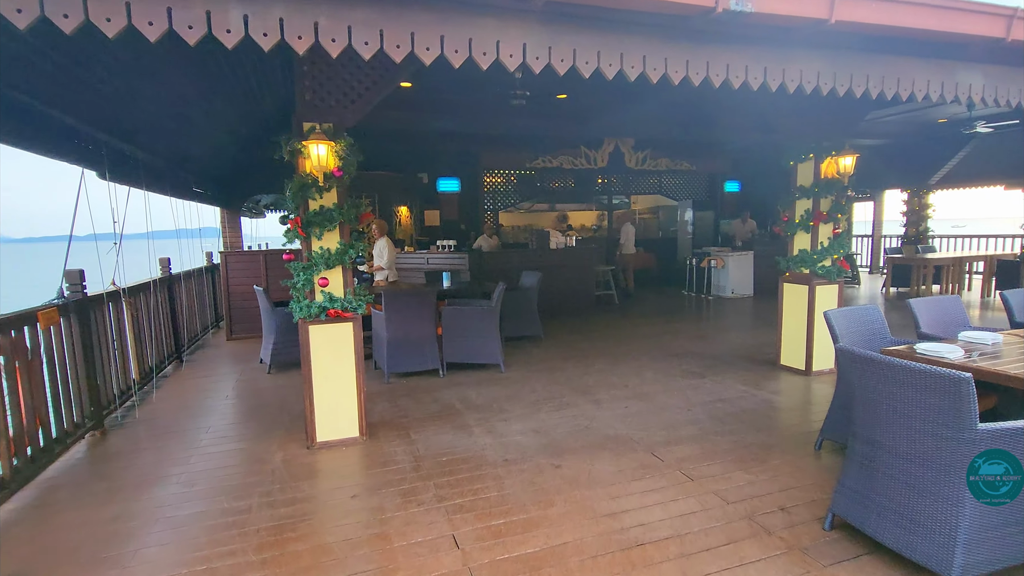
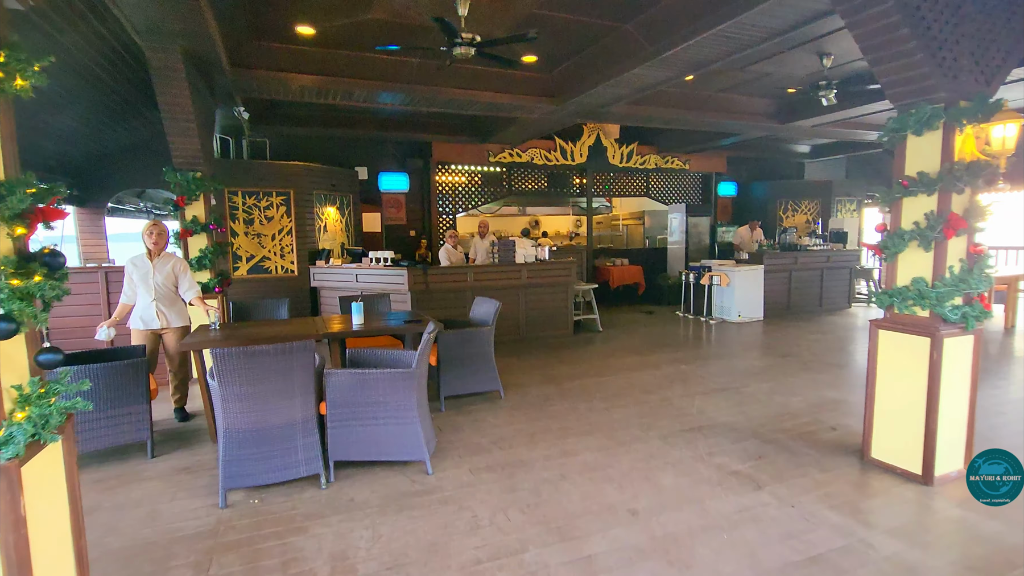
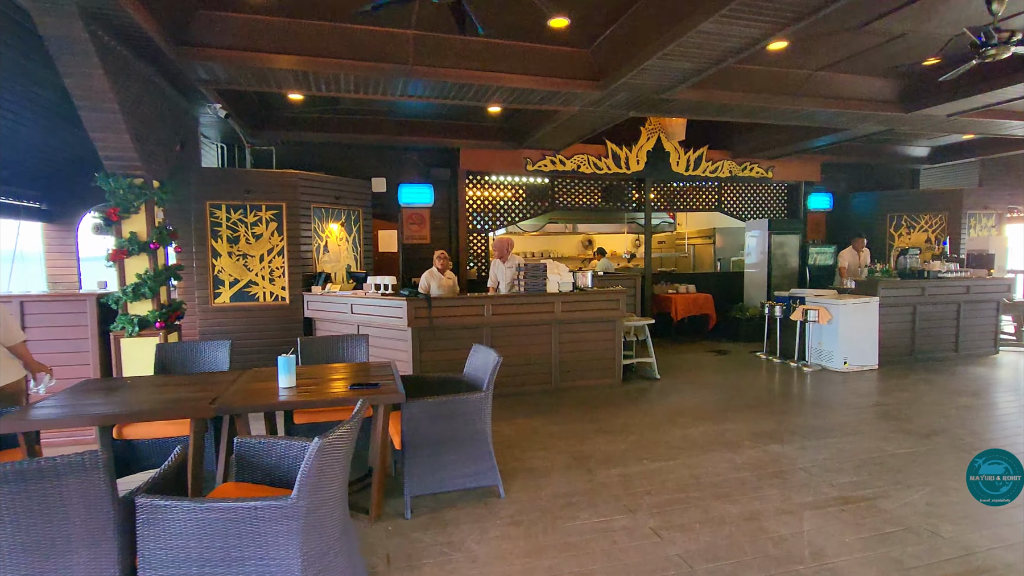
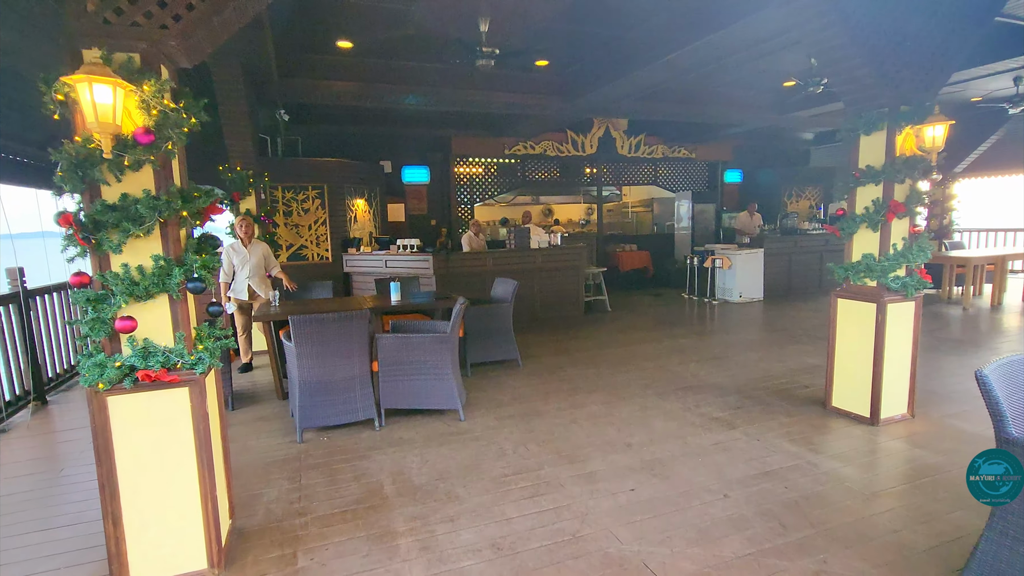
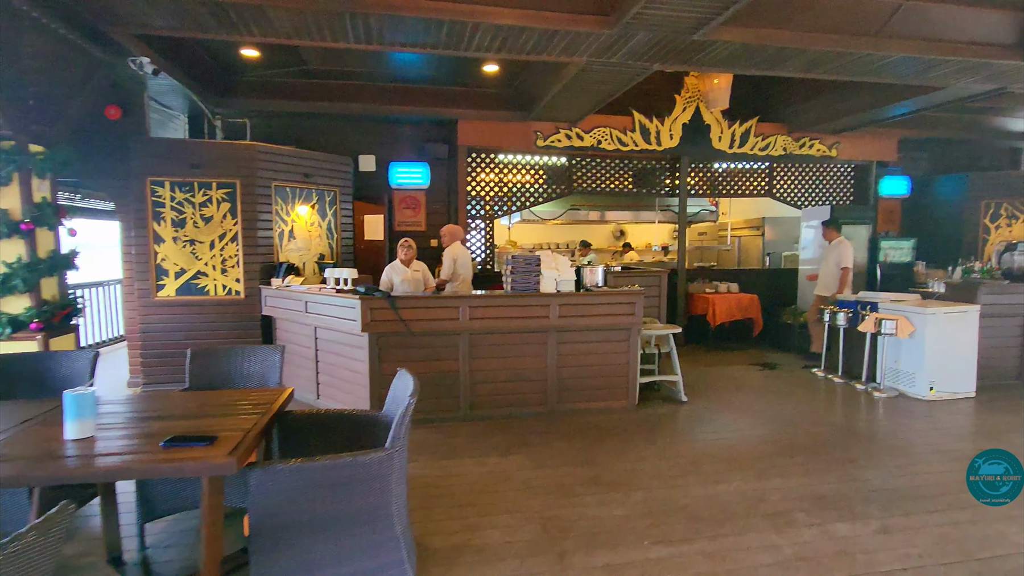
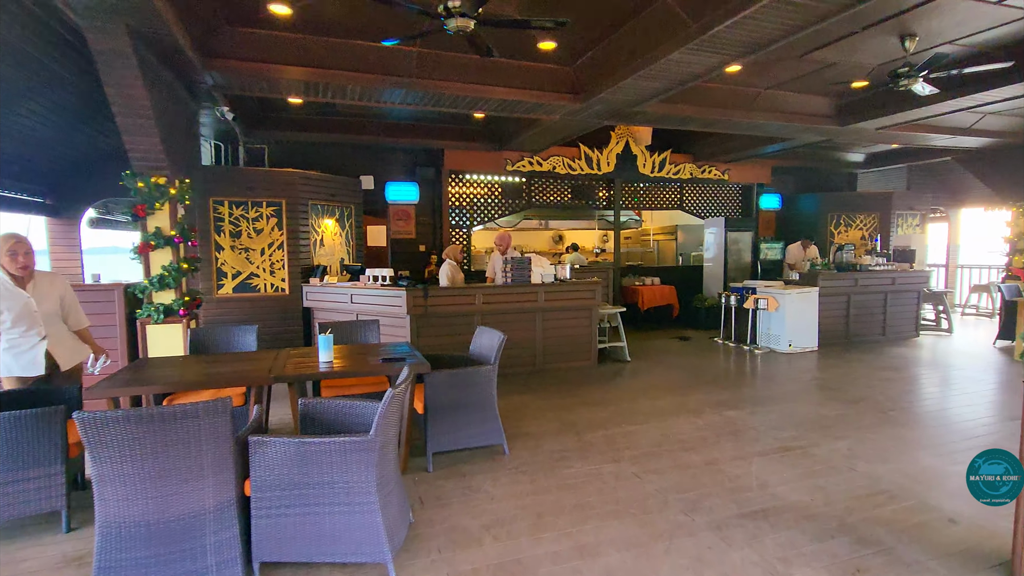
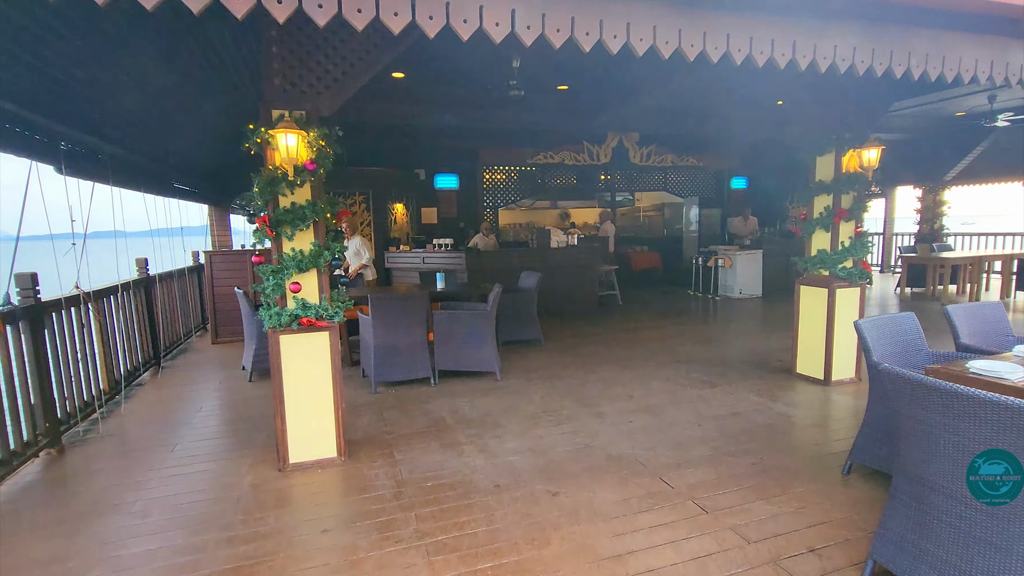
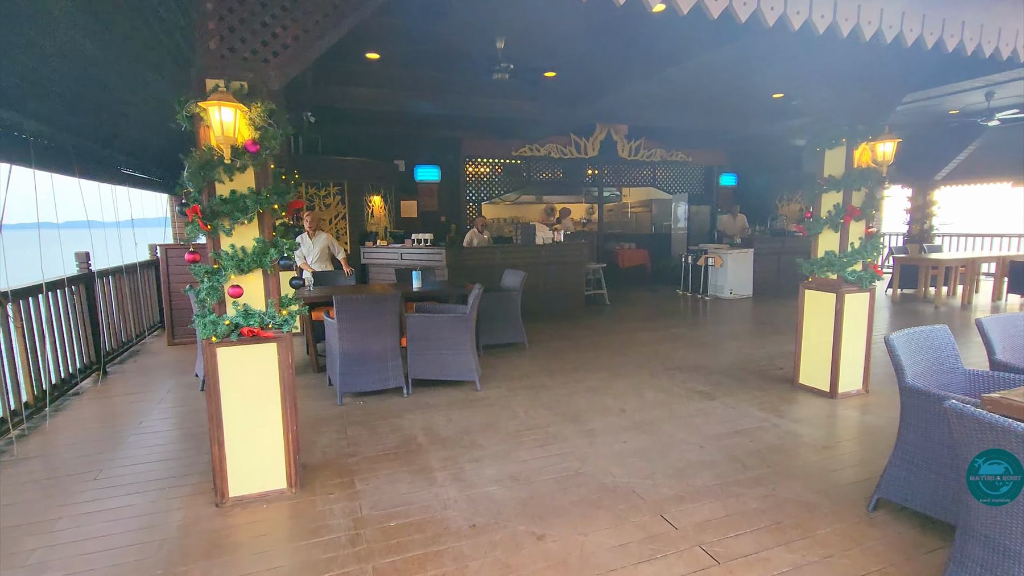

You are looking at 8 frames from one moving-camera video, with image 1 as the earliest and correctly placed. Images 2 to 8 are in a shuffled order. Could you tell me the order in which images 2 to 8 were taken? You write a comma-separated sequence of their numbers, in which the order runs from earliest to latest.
7, 8, 4, 2, 6, 3, 5
